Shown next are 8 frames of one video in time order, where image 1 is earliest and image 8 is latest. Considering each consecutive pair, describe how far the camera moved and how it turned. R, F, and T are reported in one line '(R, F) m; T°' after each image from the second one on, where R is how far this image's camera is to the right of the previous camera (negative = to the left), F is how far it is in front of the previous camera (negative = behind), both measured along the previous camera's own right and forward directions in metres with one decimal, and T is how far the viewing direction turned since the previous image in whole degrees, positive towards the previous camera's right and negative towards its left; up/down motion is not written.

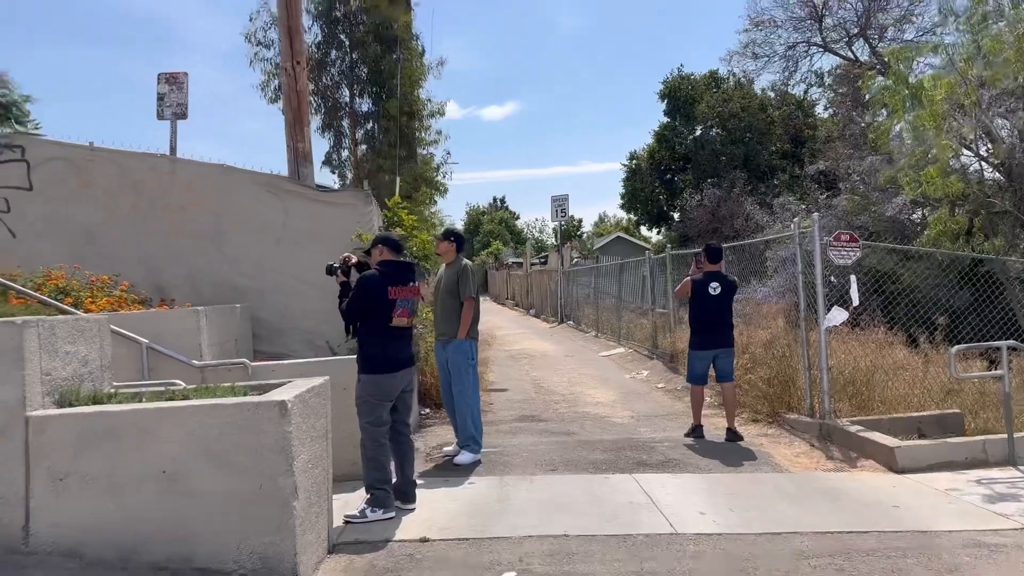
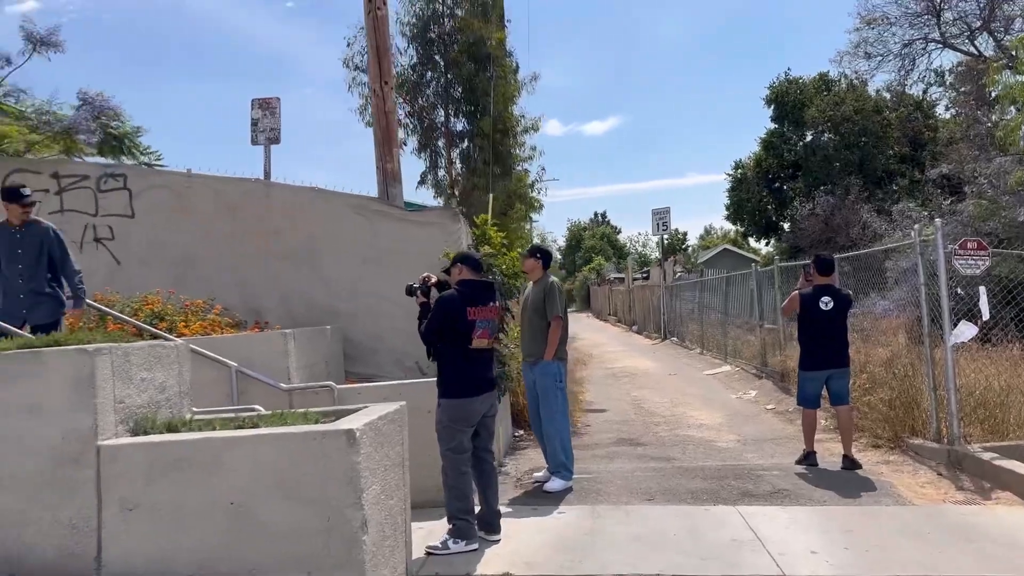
(+0.1, +0.3) m; -7°
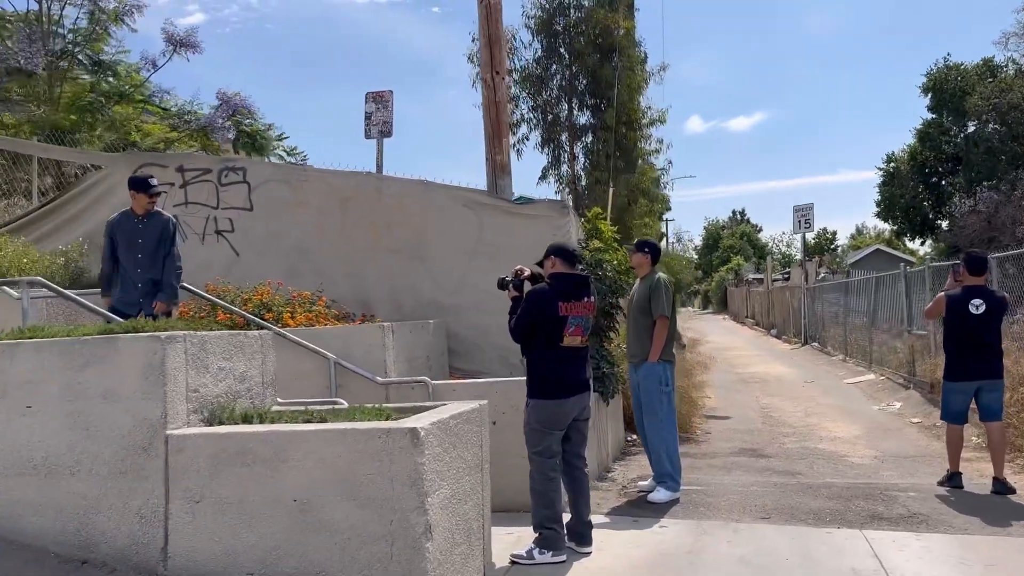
(+0.2, +0.3) m; -9°
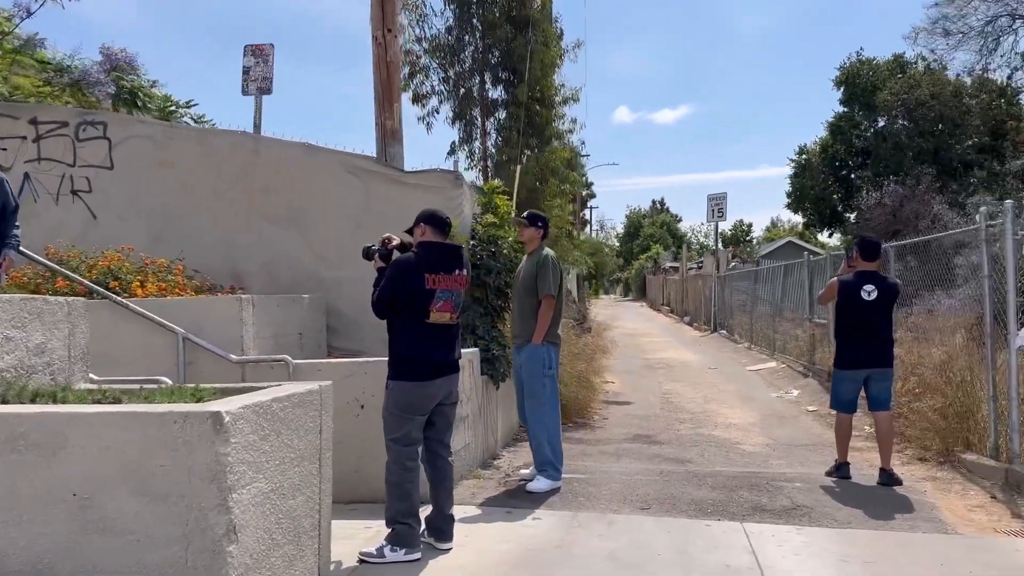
(+0.3, +0.4) m; +5°
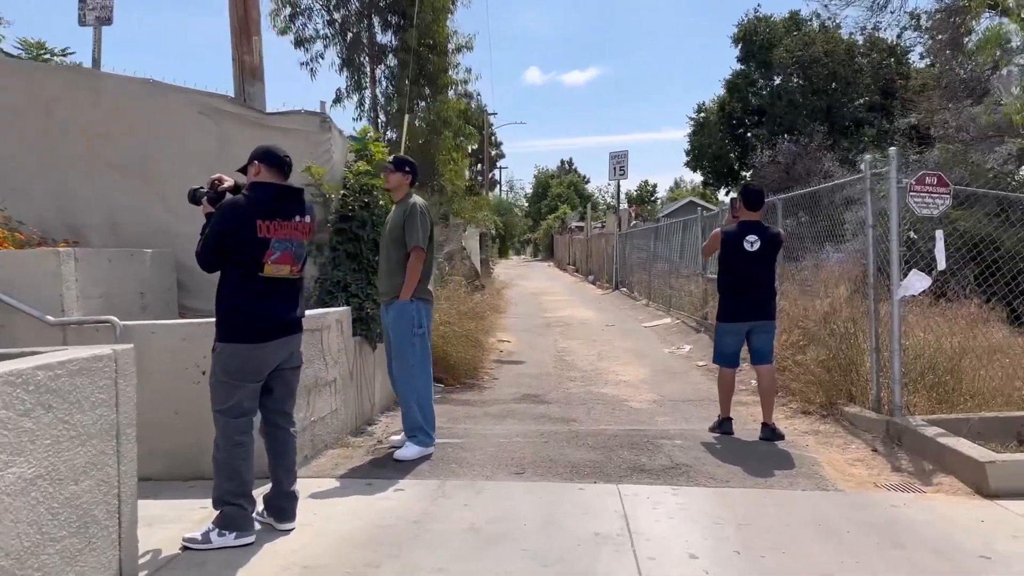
(+0.3, +0.4) m; +6°
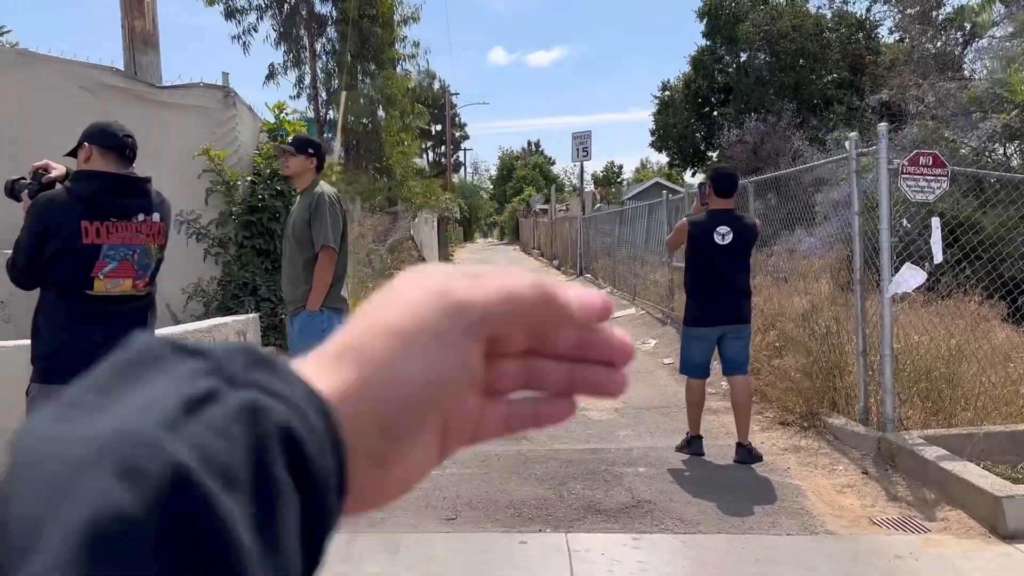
(+0.2, +0.8) m; +2°
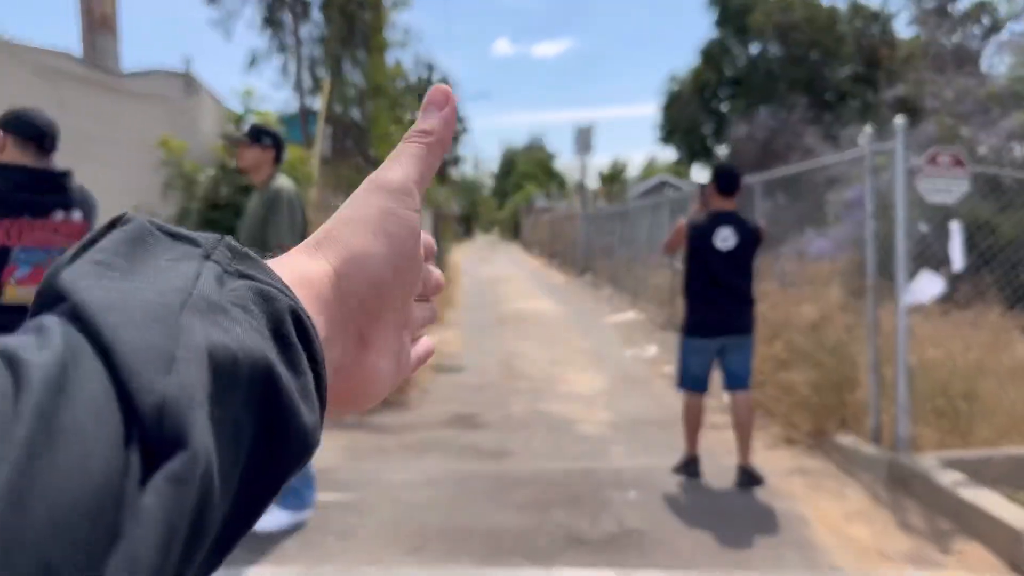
(+0.1, +0.4) m; 0°
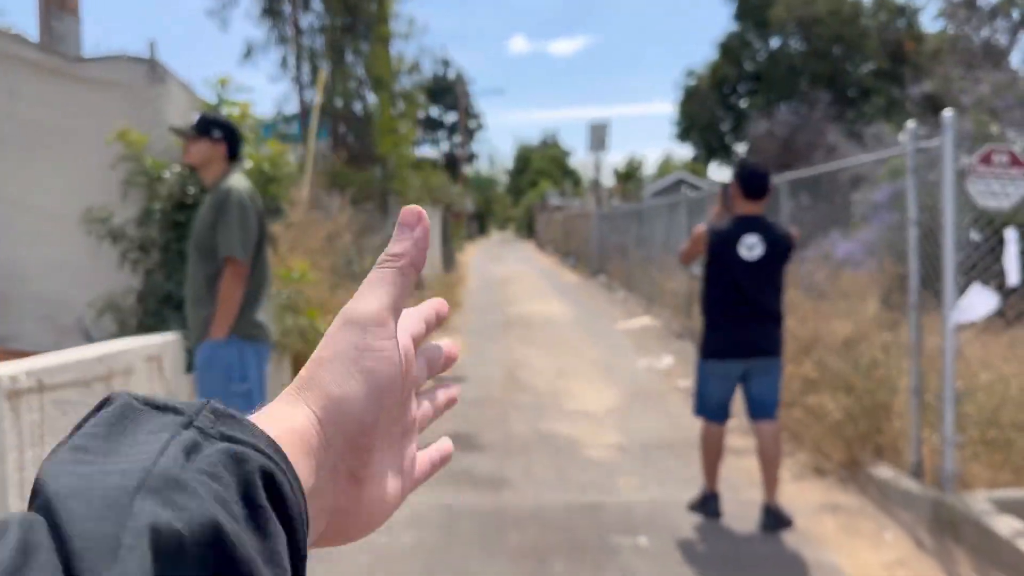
(+0.1, +0.5) m; -1°
